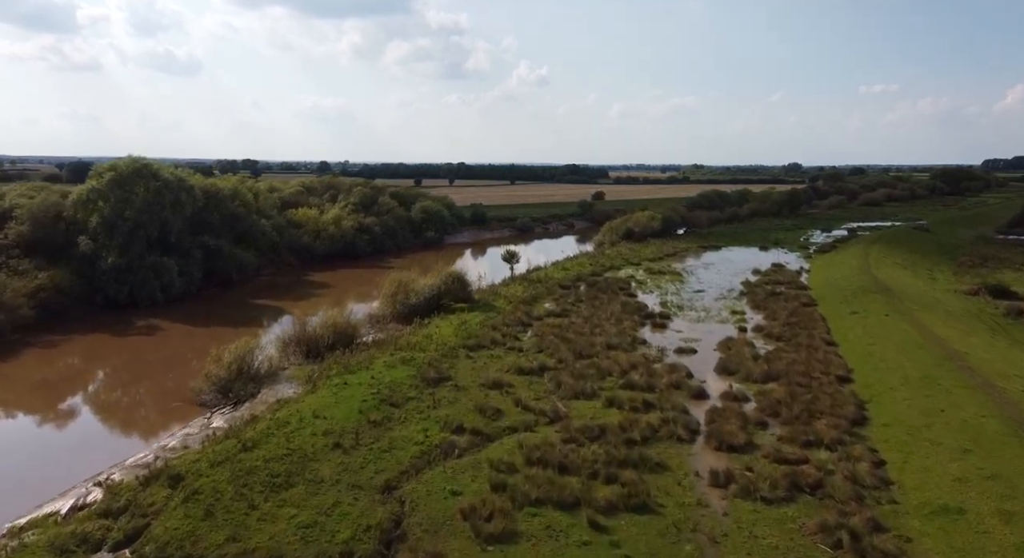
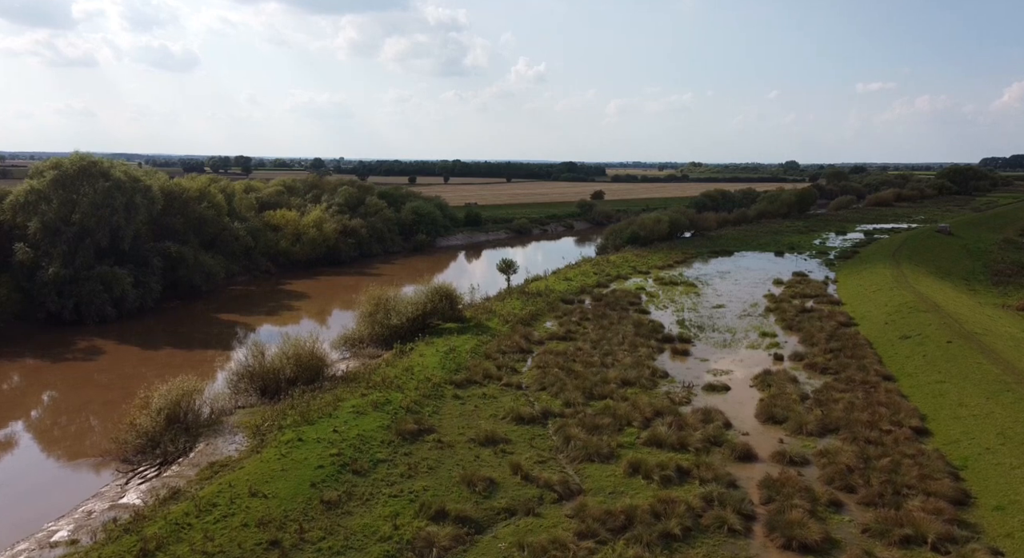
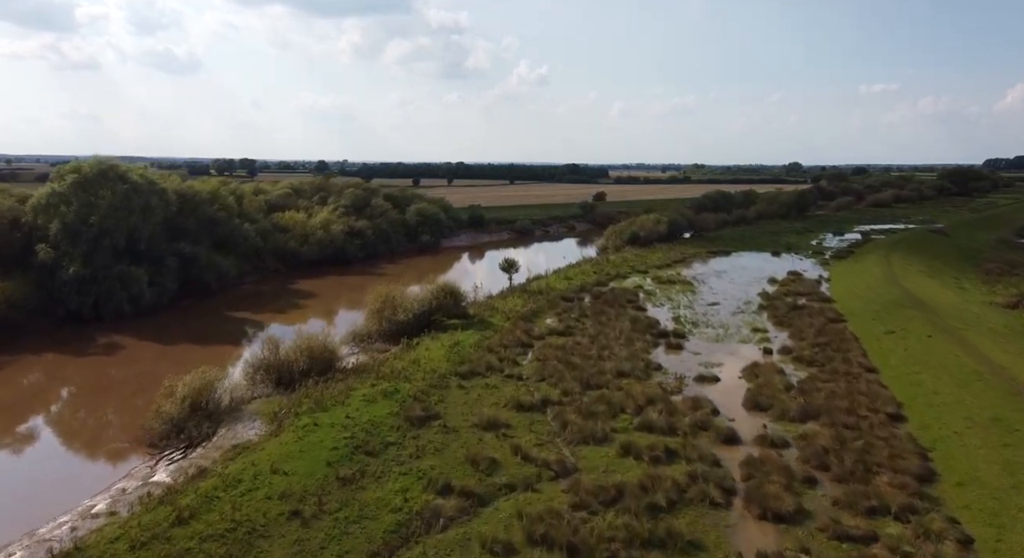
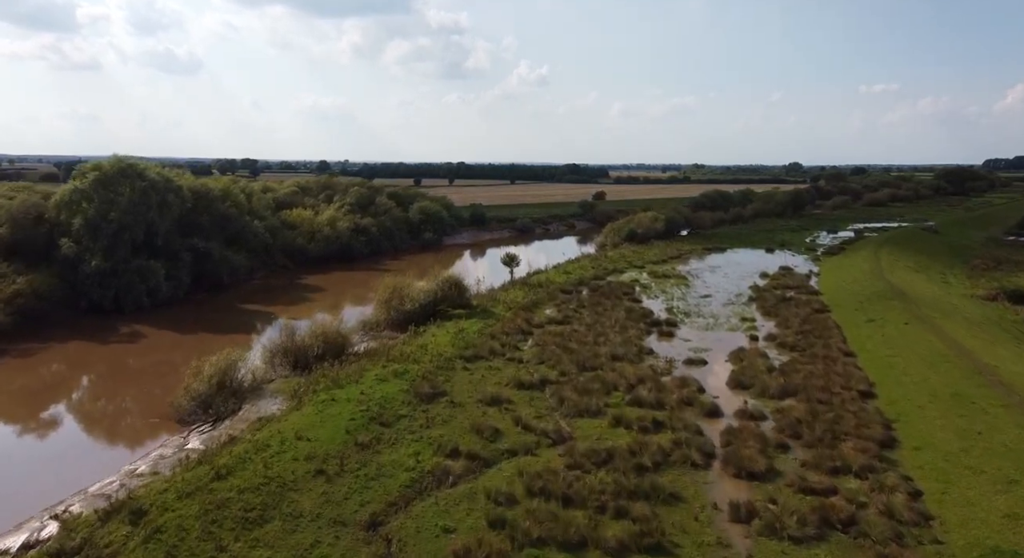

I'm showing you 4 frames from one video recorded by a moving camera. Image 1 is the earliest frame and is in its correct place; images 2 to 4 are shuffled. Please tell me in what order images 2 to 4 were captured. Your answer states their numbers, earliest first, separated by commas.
4, 3, 2
